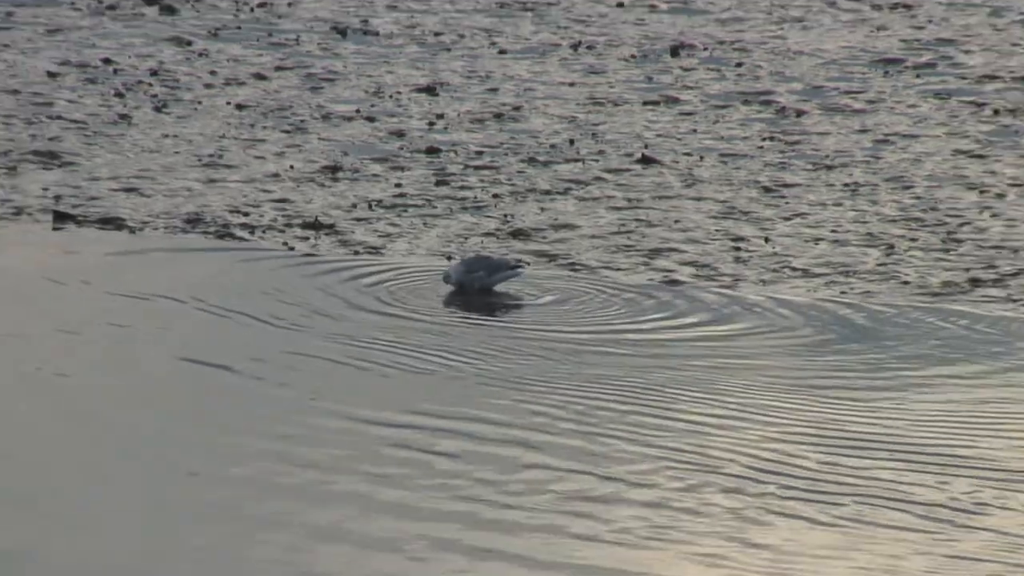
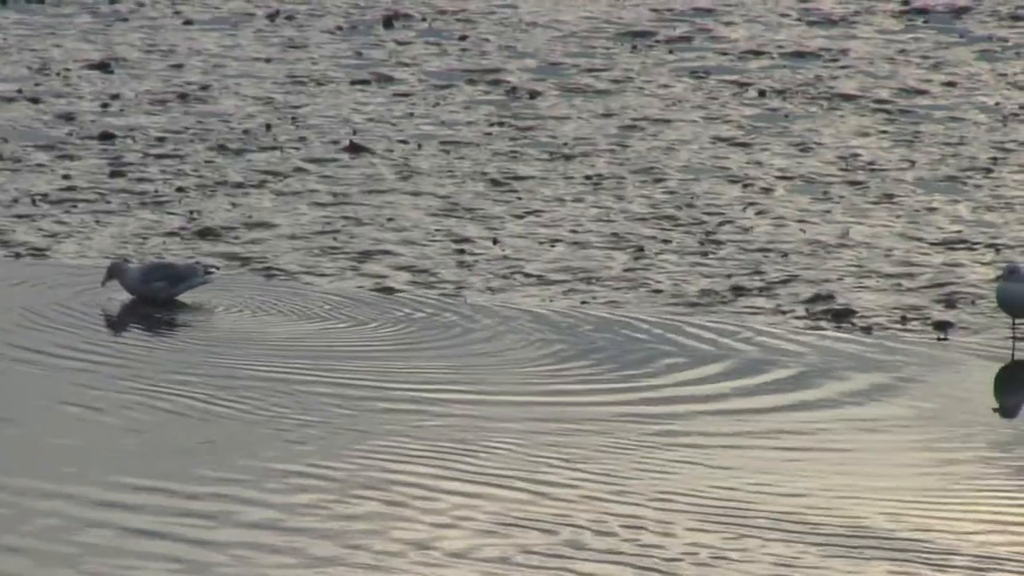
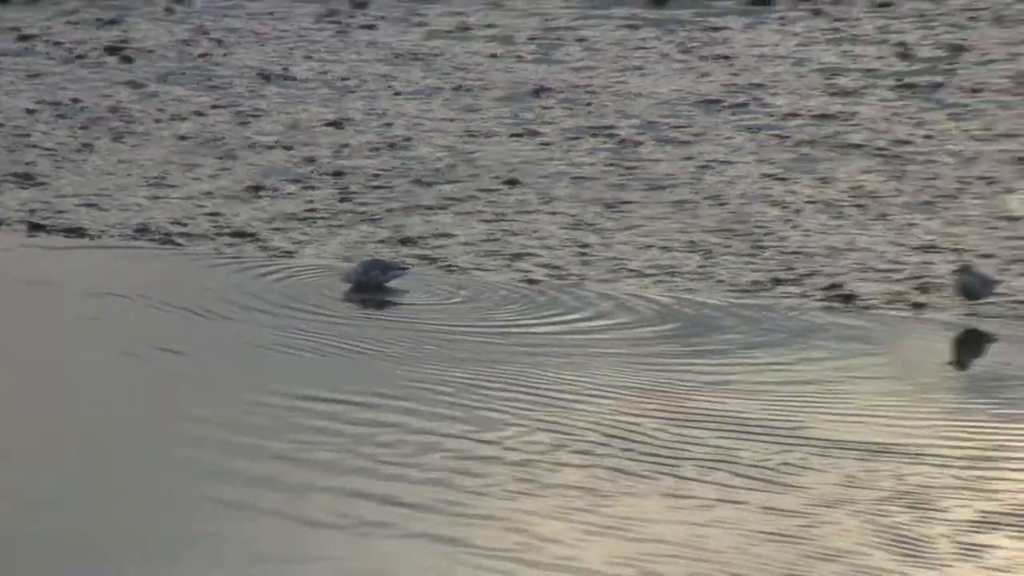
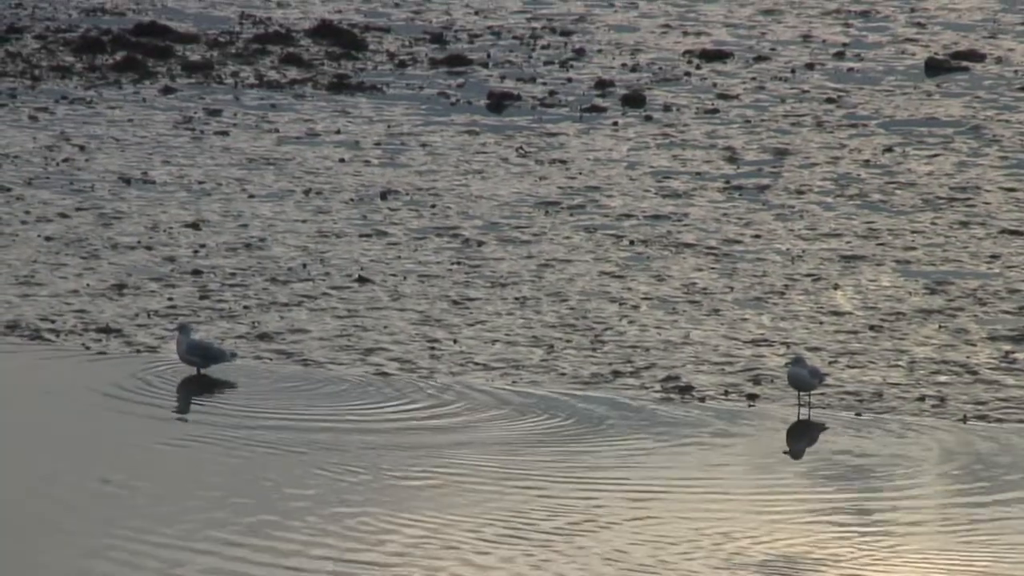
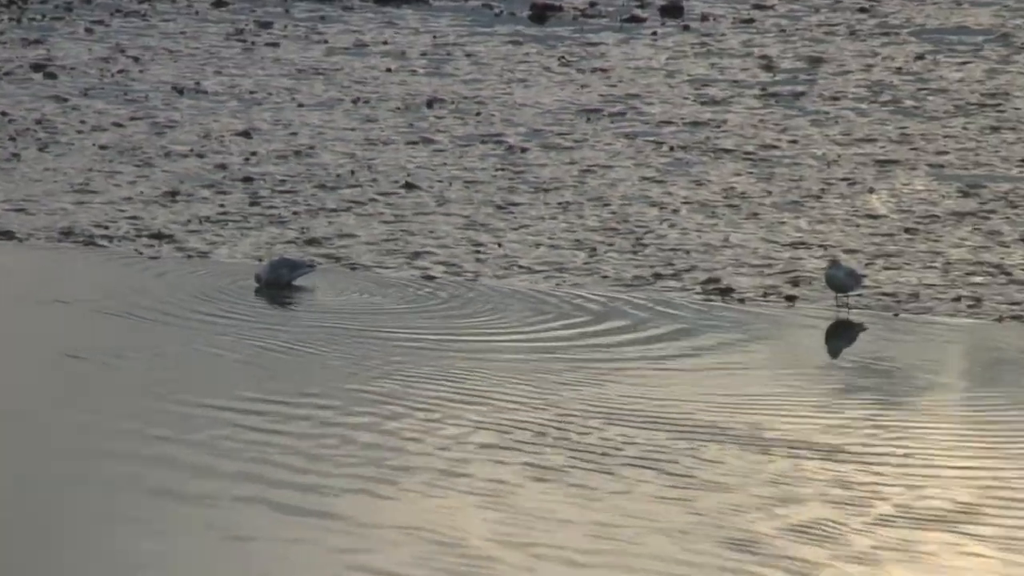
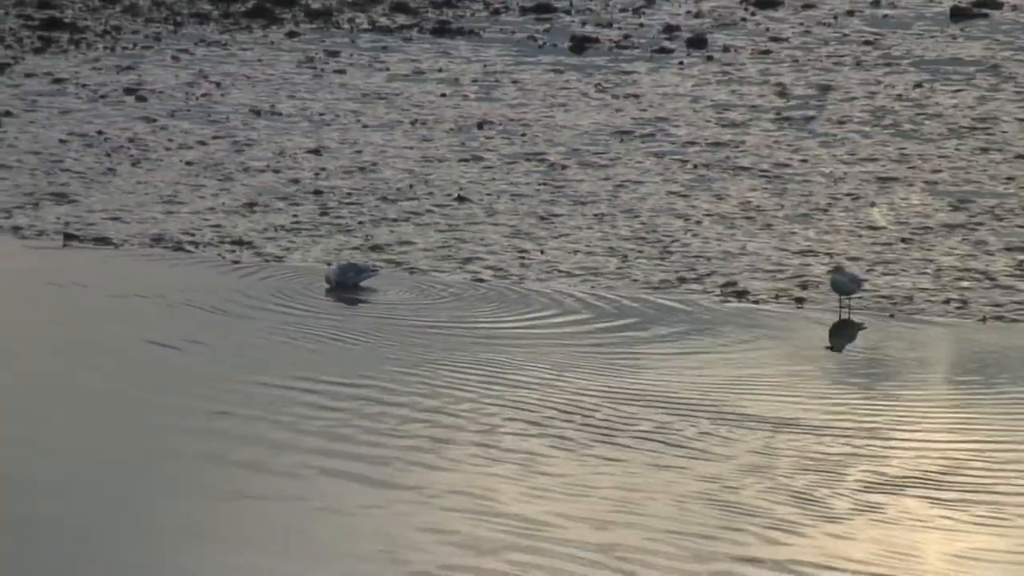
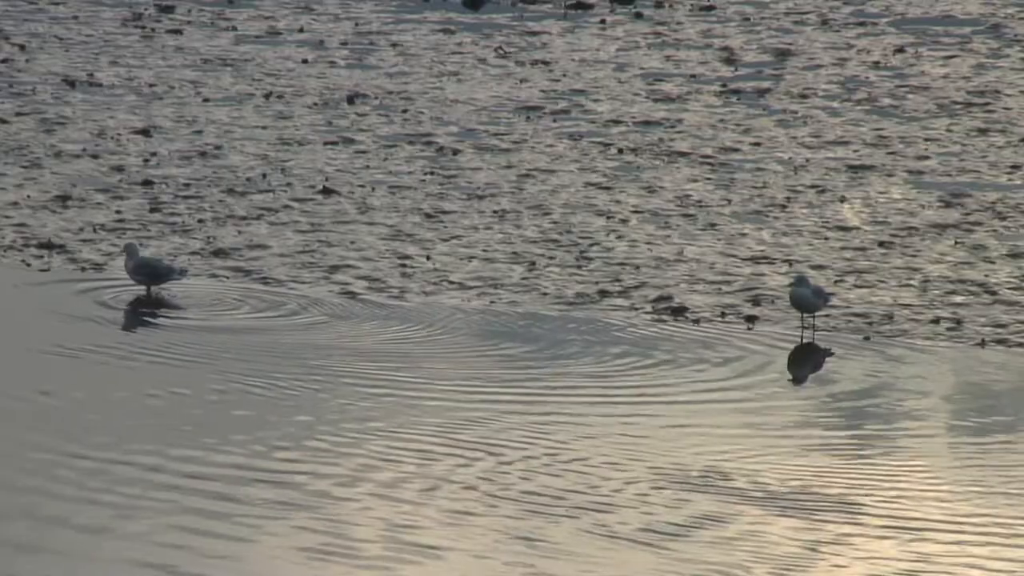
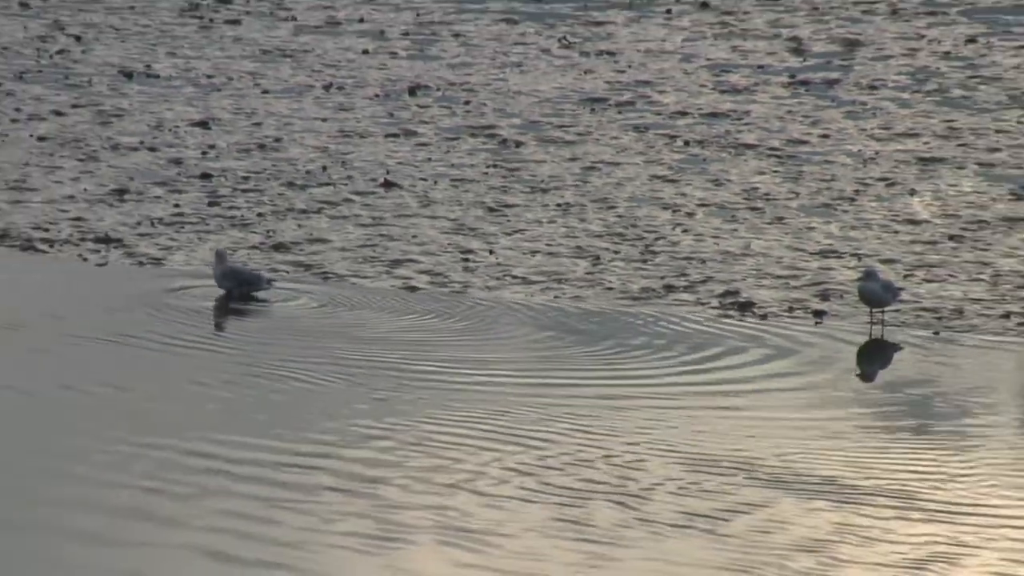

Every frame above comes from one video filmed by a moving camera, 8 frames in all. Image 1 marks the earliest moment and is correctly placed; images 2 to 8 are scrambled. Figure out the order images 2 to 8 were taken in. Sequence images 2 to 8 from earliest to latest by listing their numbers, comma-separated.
3, 6, 5, 2, 8, 7, 4
